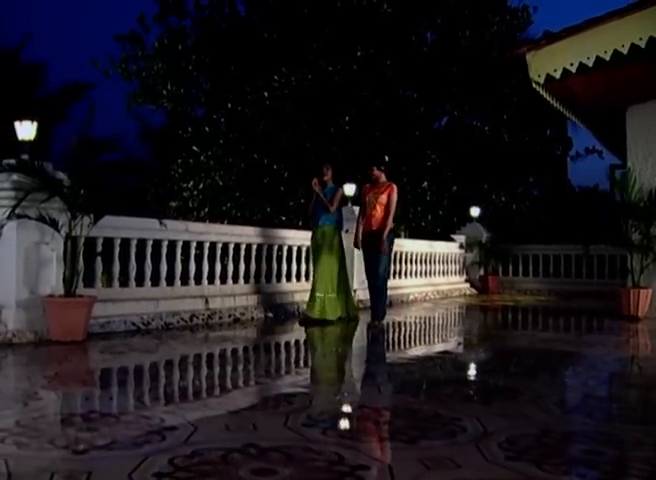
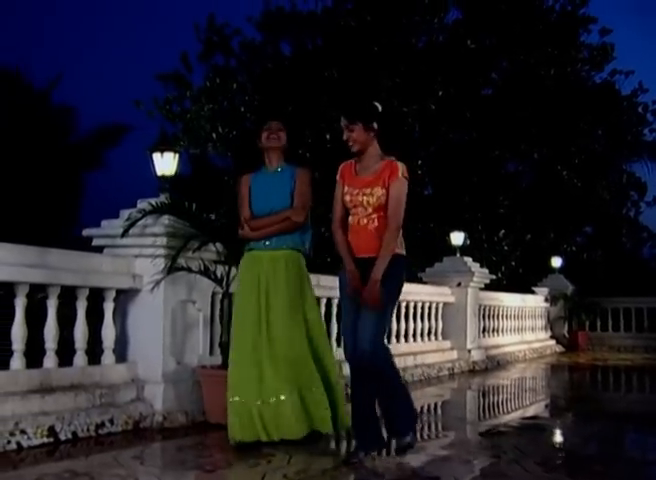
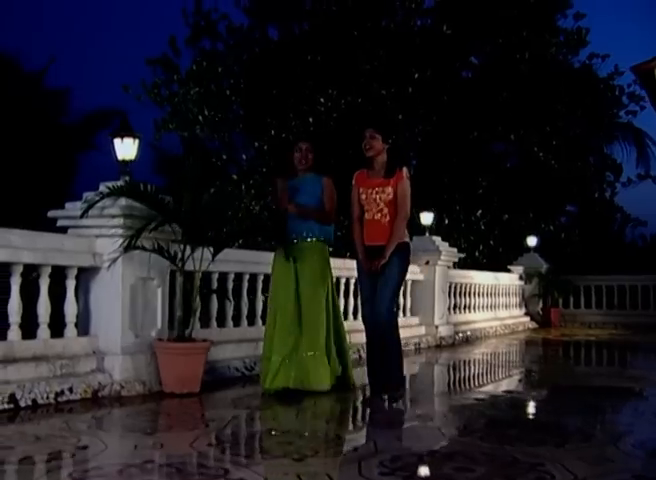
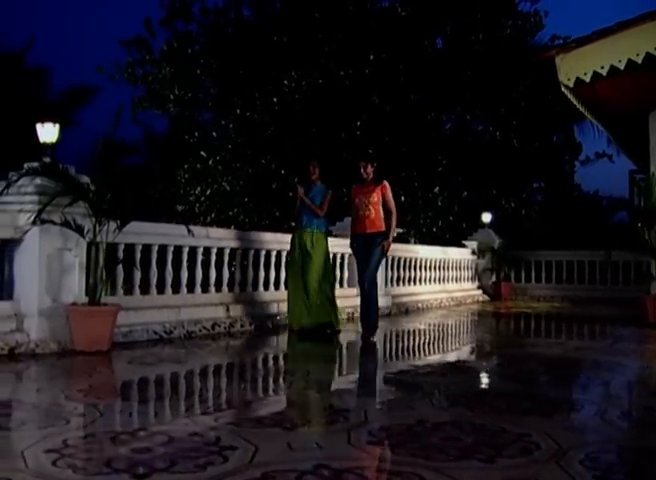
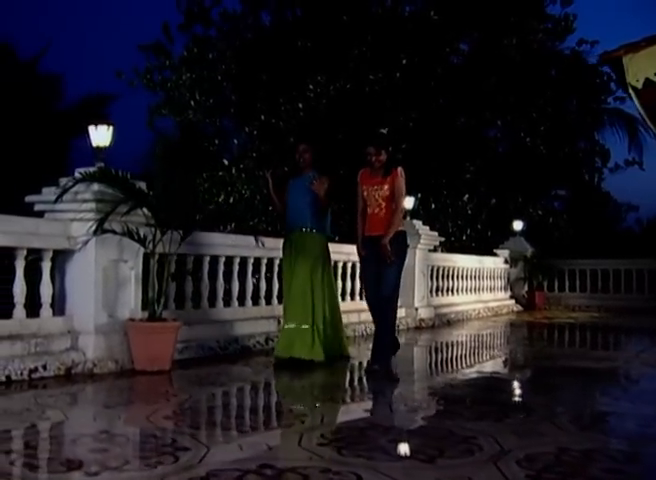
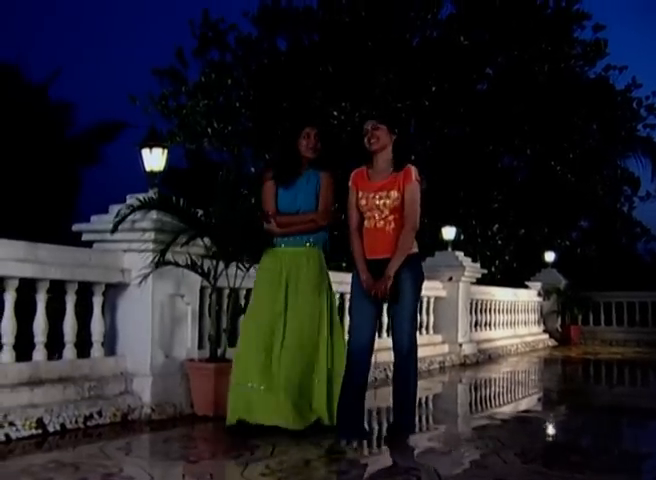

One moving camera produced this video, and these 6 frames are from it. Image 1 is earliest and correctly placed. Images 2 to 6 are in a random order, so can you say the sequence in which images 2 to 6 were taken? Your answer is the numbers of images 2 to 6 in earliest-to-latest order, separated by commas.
4, 5, 3, 6, 2
